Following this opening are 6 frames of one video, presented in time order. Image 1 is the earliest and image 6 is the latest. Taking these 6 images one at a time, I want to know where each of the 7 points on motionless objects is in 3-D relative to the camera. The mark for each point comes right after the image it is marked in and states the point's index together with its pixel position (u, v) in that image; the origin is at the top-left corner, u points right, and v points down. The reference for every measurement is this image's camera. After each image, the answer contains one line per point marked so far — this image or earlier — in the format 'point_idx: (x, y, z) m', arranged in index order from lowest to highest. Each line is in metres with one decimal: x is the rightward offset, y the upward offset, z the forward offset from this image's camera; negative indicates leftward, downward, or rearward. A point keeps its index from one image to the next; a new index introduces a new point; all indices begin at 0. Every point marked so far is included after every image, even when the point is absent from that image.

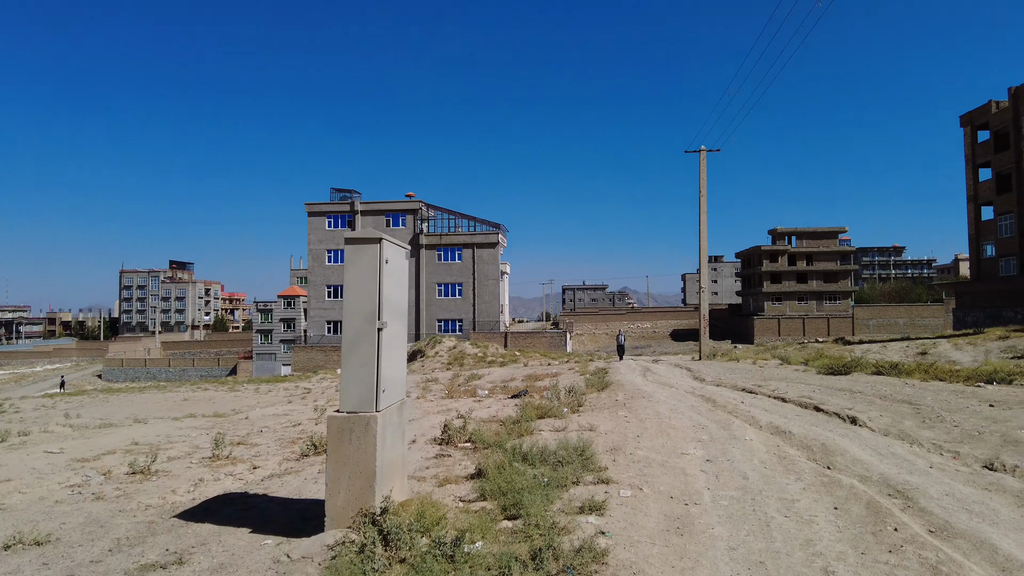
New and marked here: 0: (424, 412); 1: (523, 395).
0: (-2.0, -2.8, +13.1) m
1: (+0.4, -3.2, +16.8) m
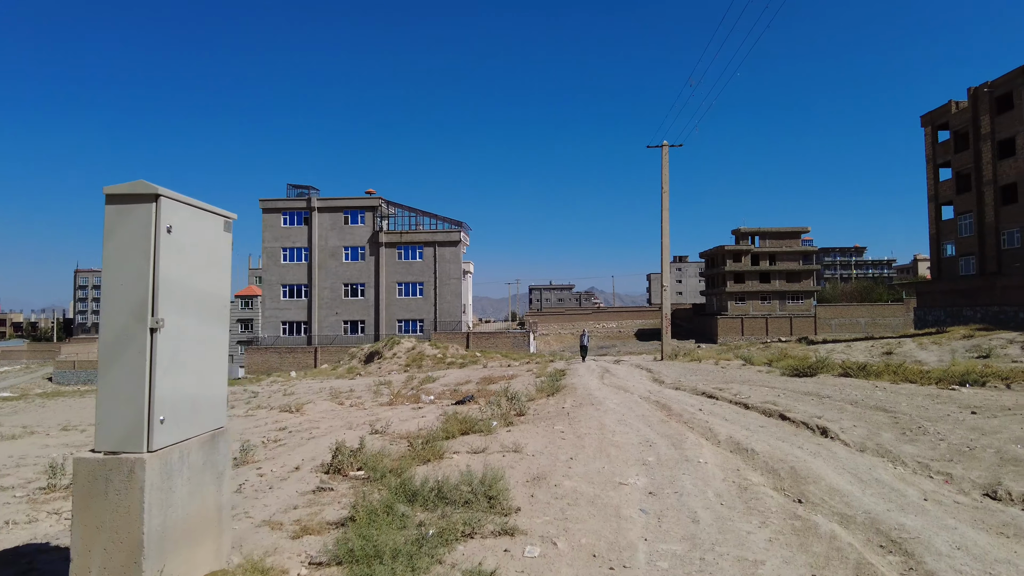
0: (-3.4, -2.7, +11.5) m
1: (-1.2, -3.0, +15.3) m
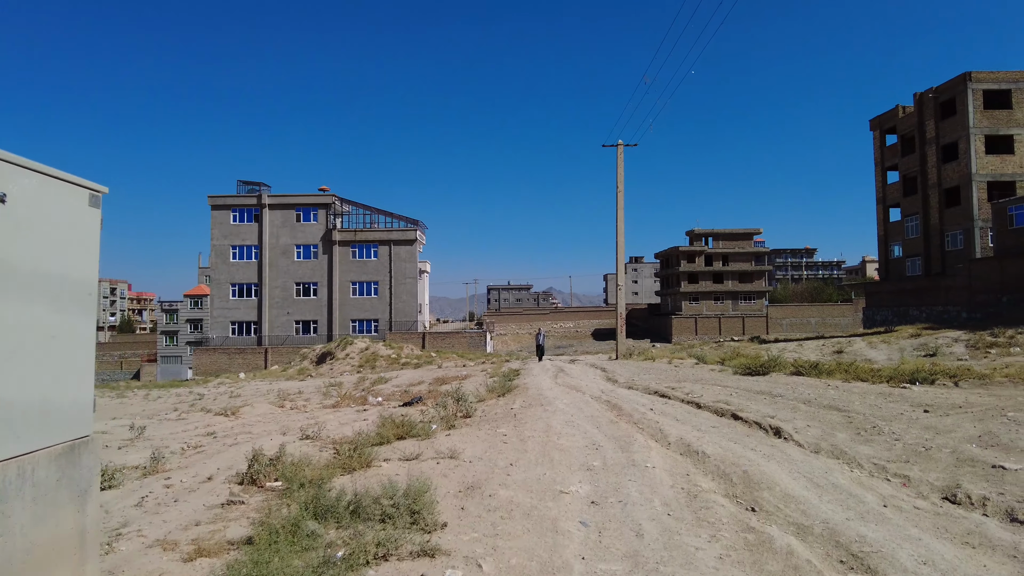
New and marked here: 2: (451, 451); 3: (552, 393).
0: (-4.4, -2.6, +10.7) m
1: (-2.5, -3.0, +14.6) m
2: (-0.7, -1.7, +6.0) m
3: (+1.0, -2.4, +13.3) m
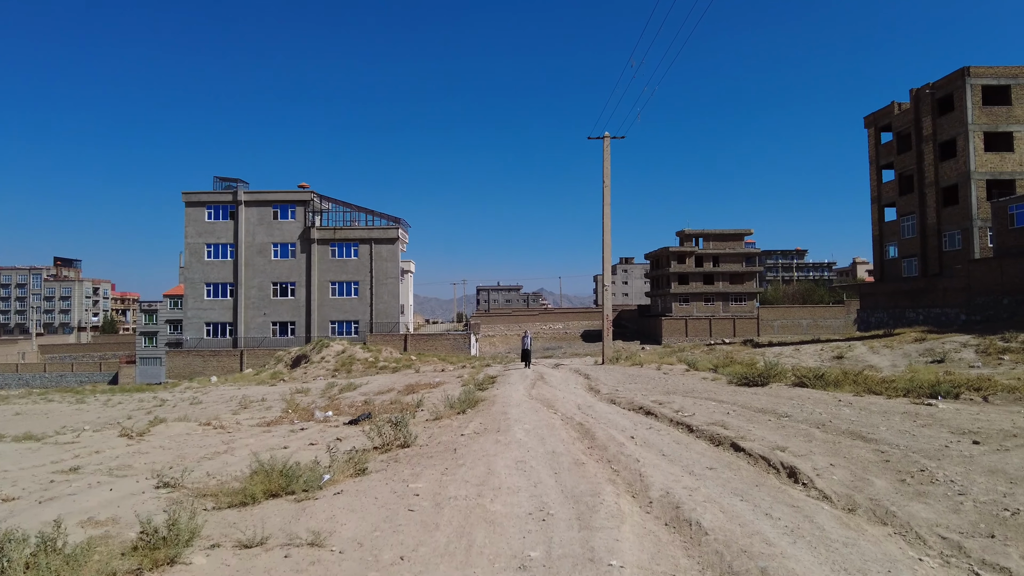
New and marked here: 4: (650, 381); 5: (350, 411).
0: (-5.2, -2.6, +8.6) m
1: (-3.3, -2.9, +12.6) m
2: (-1.4, -1.7, +4.0) m
3: (+0.2, -2.4, +11.3) m
4: (+4.5, -3.0, +18.3) m
5: (-4.7, -3.6, +16.5) m
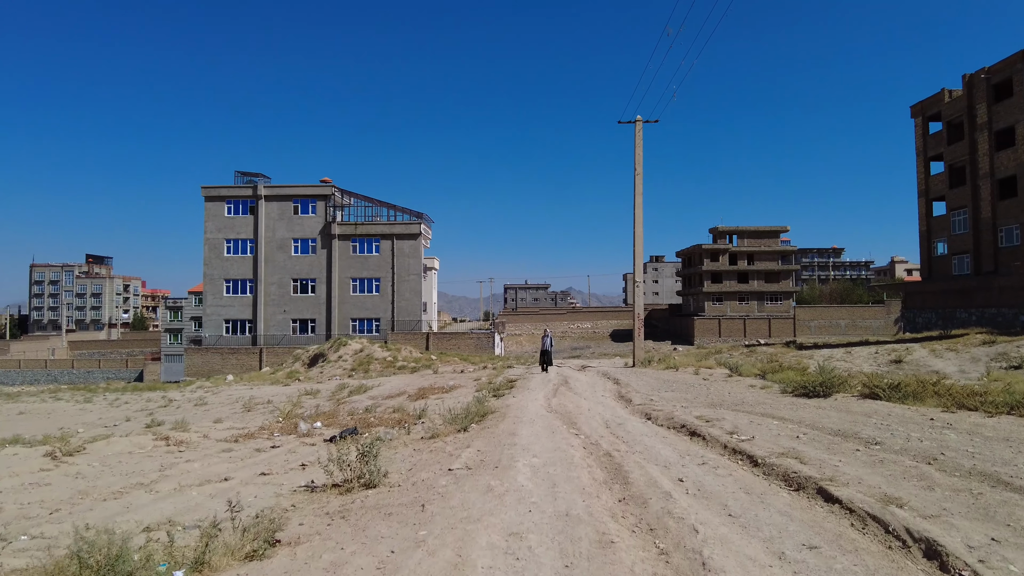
0: (-5.2, -2.4, +6.7) m
1: (-3.1, -2.8, +10.6) m
2: (-1.5, -1.6, +1.9) m
3: (+0.3, -2.3, +9.1) m
4: (+5.0, -2.9, +15.9) m
5: (-4.3, -3.4, +14.5) m
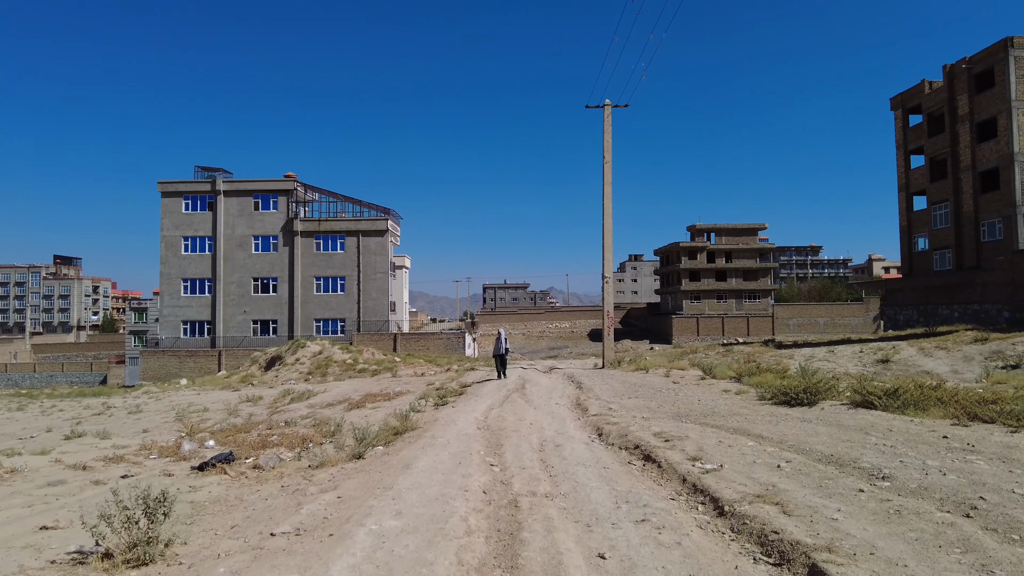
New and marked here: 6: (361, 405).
0: (-6.3, -2.3, +4.4) m
1: (-4.4, -2.6, +8.4) m
2: (-2.6, -1.4, -0.3) m
3: (-0.9, -2.1, +7.0) m
4: (+3.5, -2.7, +13.9) m
5: (-5.7, -3.2, +12.3) m
6: (-4.7, -3.6, +17.2) m
